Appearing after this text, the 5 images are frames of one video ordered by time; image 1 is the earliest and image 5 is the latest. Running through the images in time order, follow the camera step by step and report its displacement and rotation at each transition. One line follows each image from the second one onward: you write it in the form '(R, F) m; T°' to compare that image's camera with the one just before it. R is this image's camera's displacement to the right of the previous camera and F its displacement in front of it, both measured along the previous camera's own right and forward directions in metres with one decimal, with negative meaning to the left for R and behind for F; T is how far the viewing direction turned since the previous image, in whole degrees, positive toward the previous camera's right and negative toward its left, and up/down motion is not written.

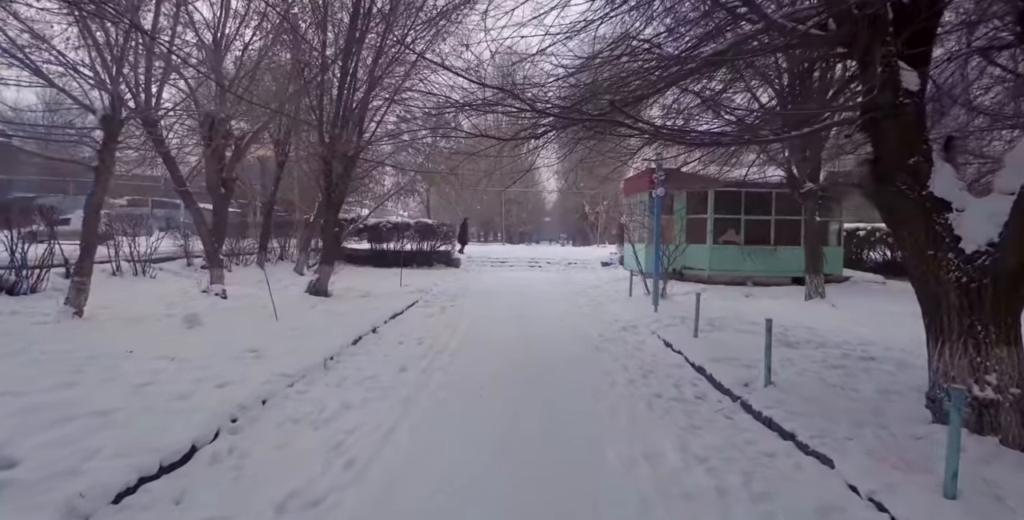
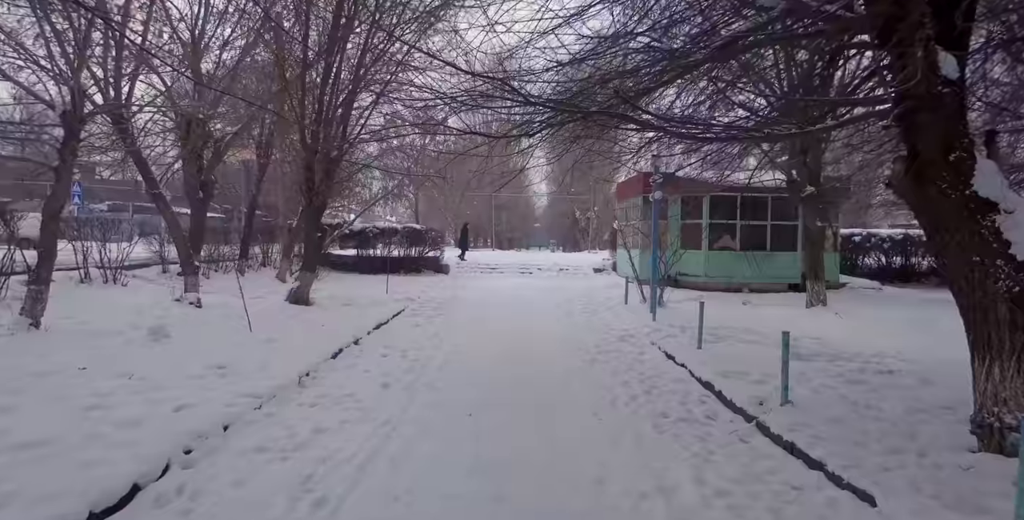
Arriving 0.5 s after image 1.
(0.0, +0.4) m; +1°
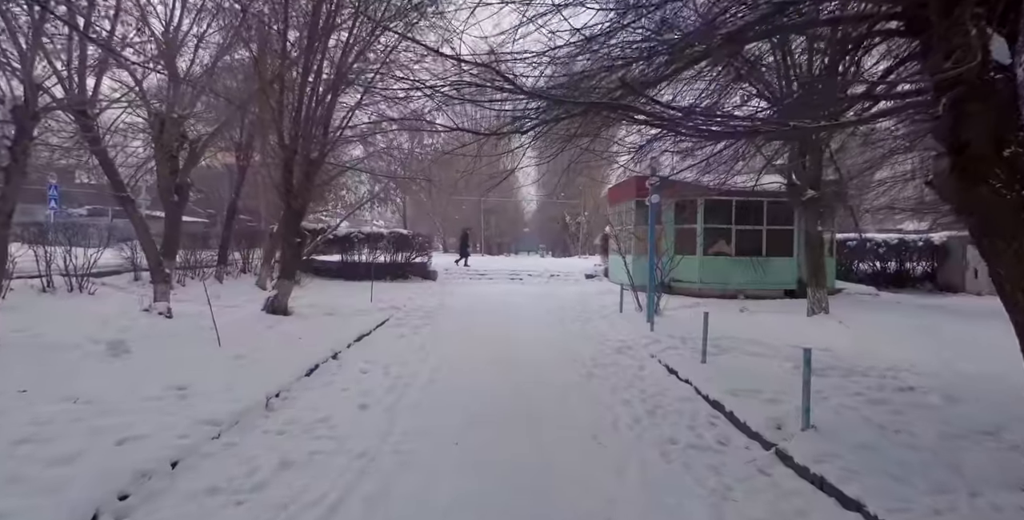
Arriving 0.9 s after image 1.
(0.0, +0.5) m; +1°
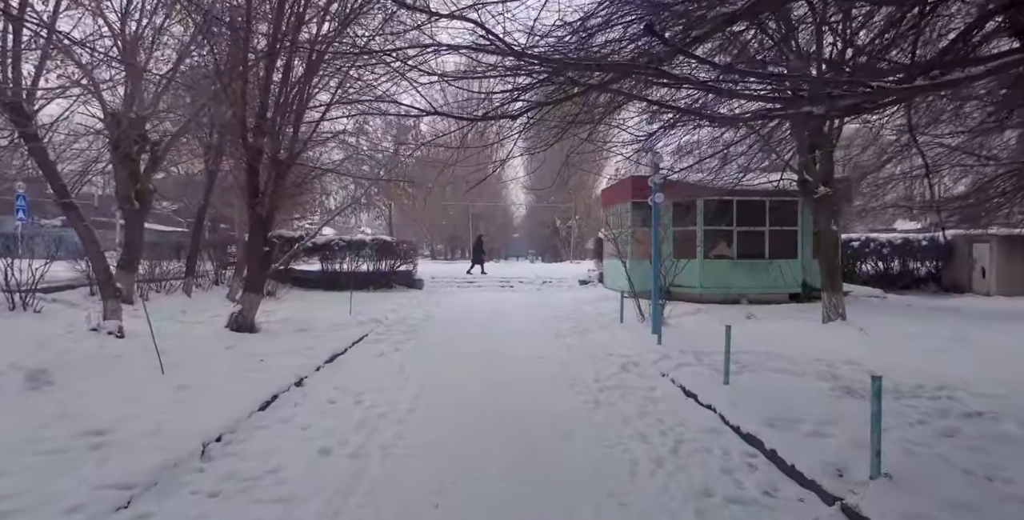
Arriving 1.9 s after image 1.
(0.0, +0.8) m; +1°
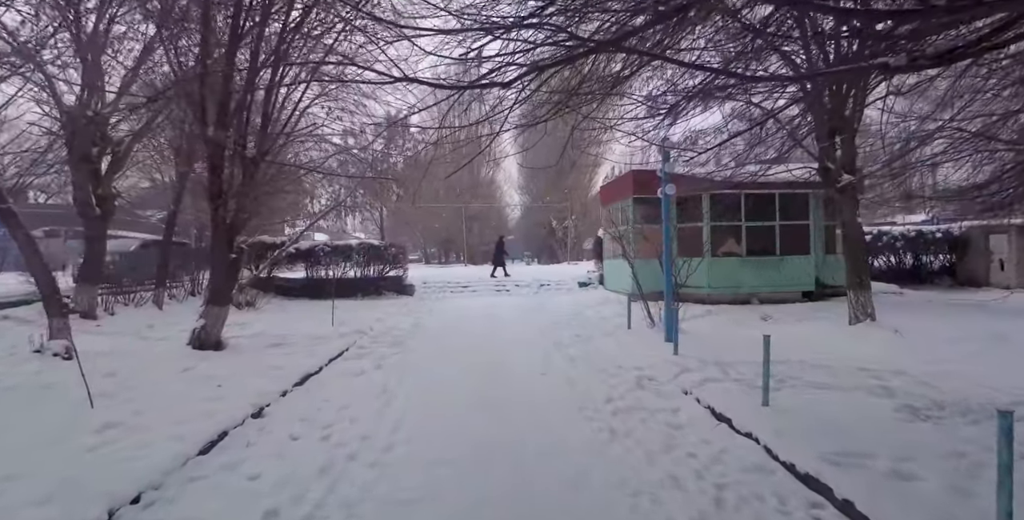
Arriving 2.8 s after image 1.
(0.0, +0.9) m; 0°
